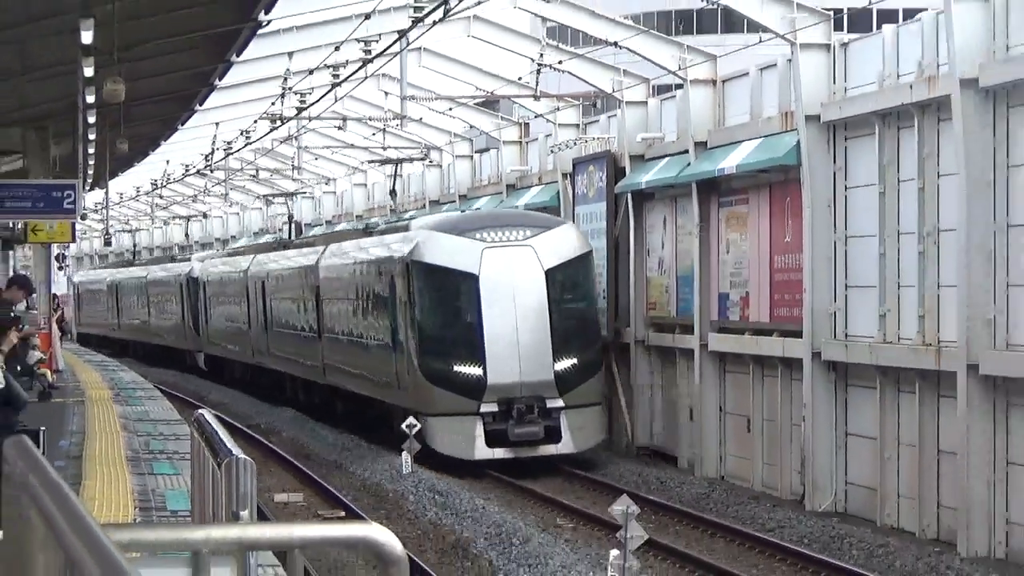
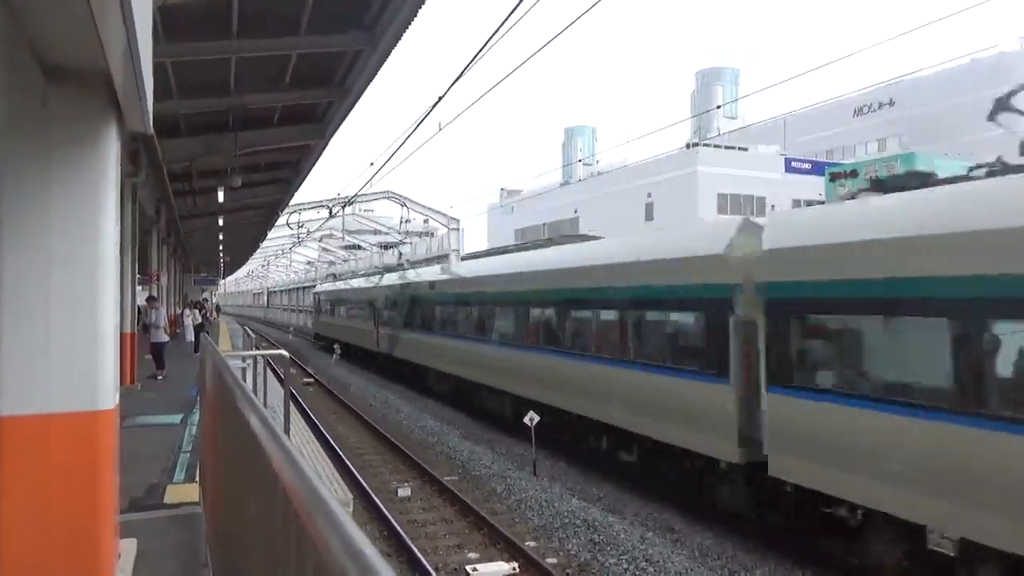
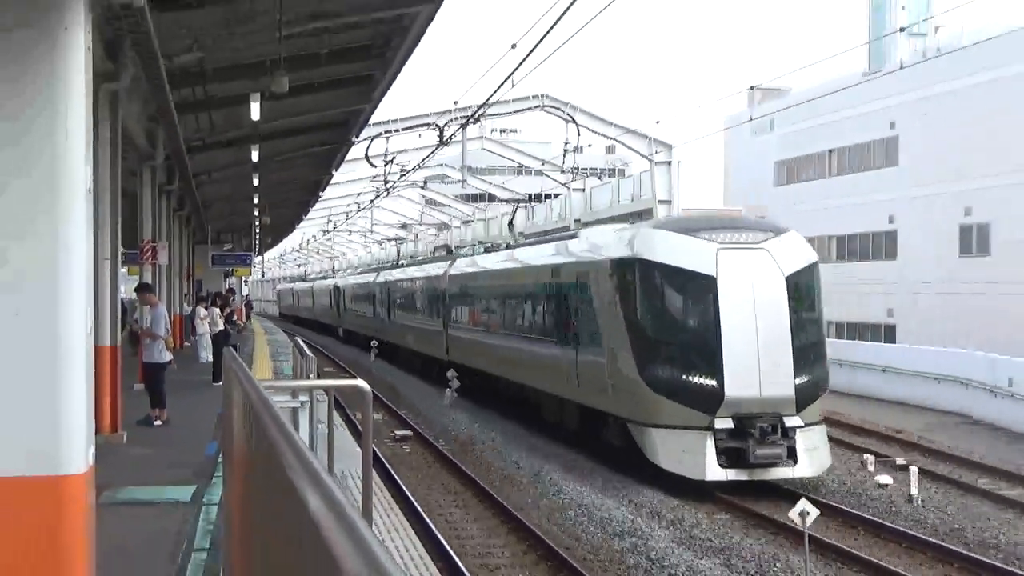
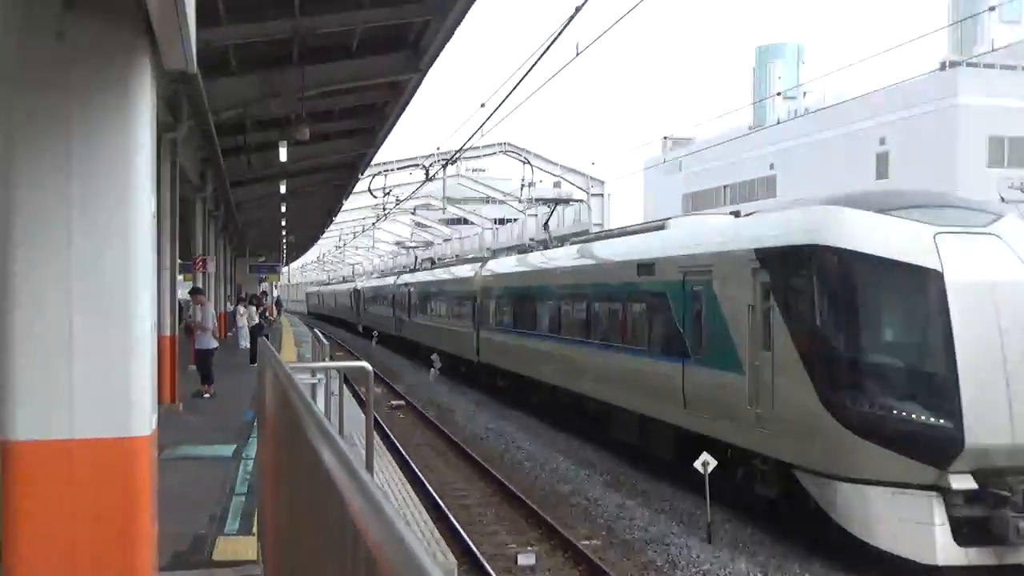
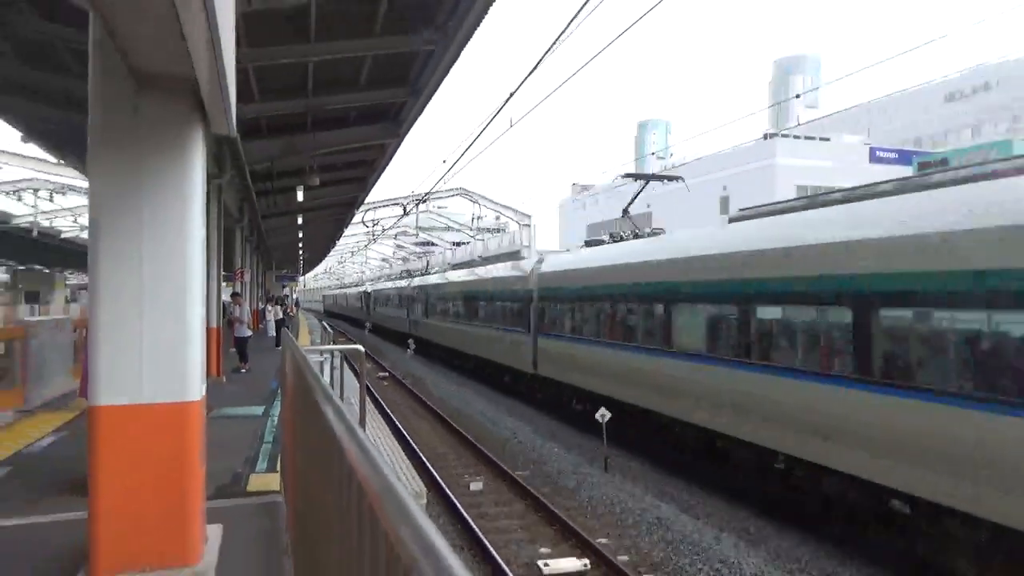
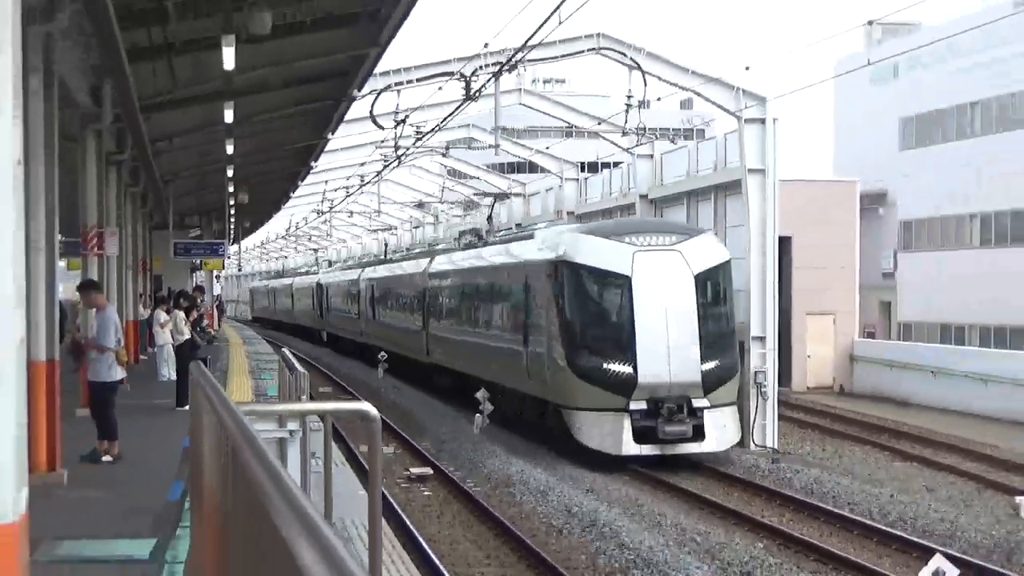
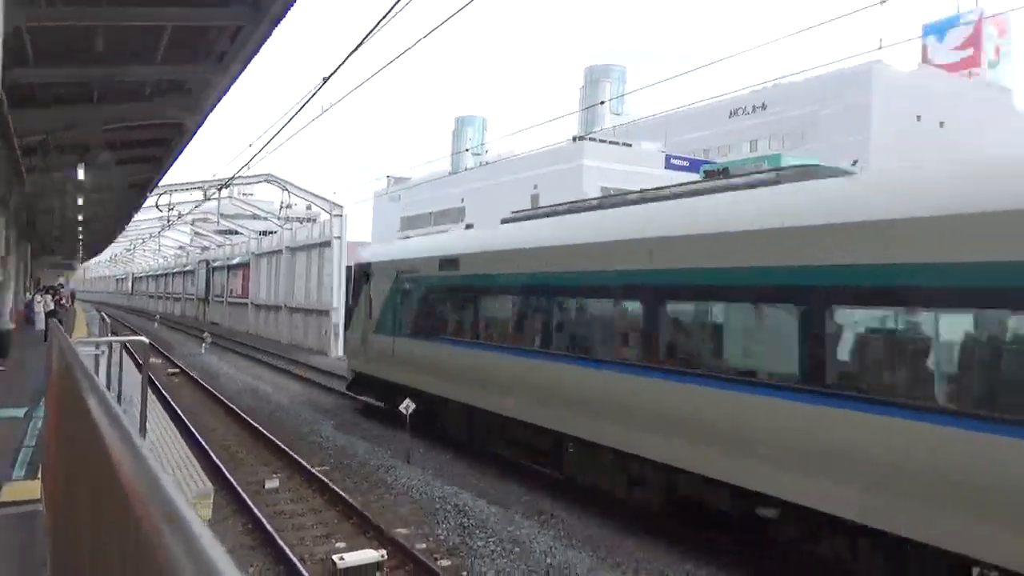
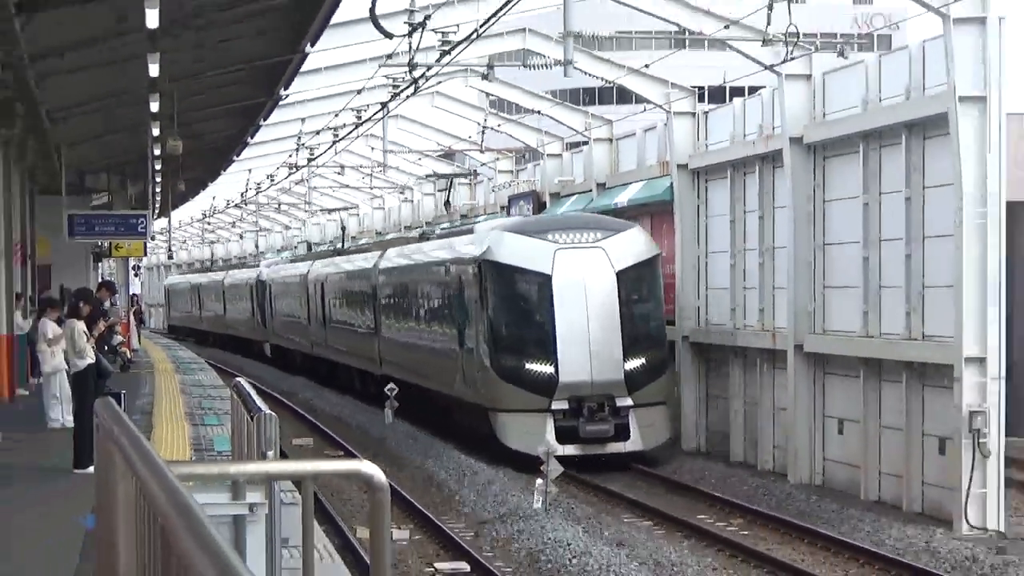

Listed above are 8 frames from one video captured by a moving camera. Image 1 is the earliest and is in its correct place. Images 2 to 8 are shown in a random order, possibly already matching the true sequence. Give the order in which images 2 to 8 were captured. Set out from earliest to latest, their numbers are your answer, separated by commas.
8, 6, 3, 4, 5, 2, 7
